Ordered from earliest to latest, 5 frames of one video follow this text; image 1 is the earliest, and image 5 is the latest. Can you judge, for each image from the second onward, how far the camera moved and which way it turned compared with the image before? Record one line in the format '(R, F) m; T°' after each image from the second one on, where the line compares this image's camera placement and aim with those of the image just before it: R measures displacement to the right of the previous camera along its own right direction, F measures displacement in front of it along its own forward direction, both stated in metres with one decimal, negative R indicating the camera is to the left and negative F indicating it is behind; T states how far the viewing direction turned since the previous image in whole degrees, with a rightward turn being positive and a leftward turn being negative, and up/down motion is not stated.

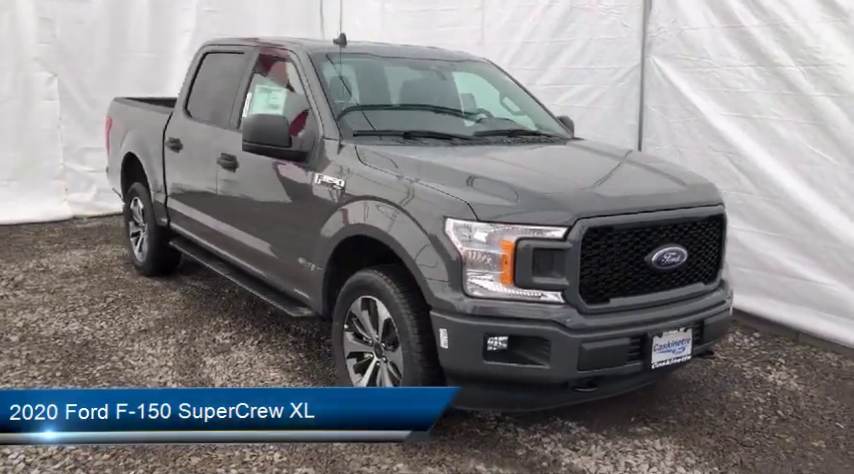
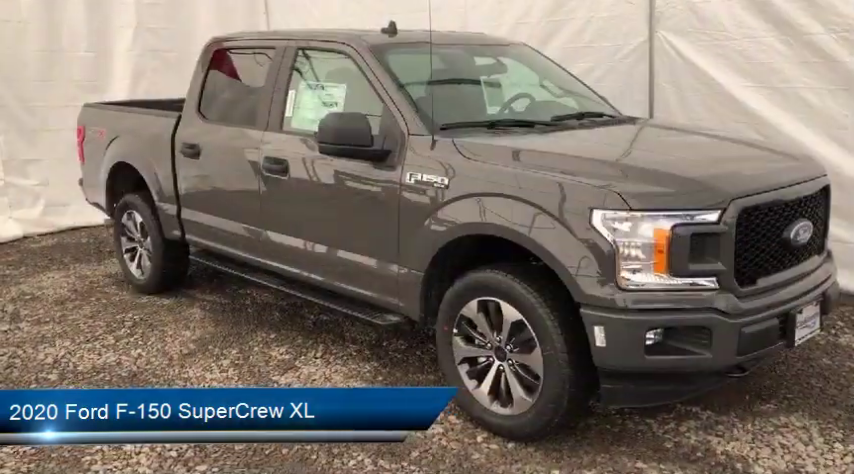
(-0.9, +0.2) m; +7°
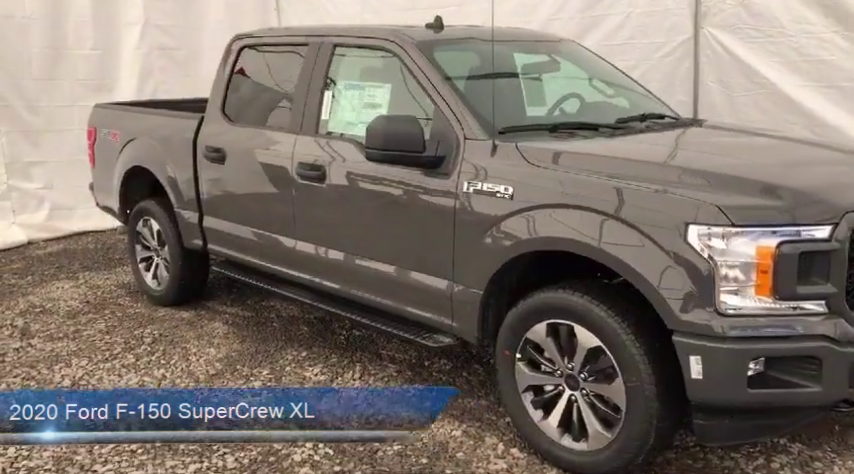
(-0.3, +0.3) m; 0°
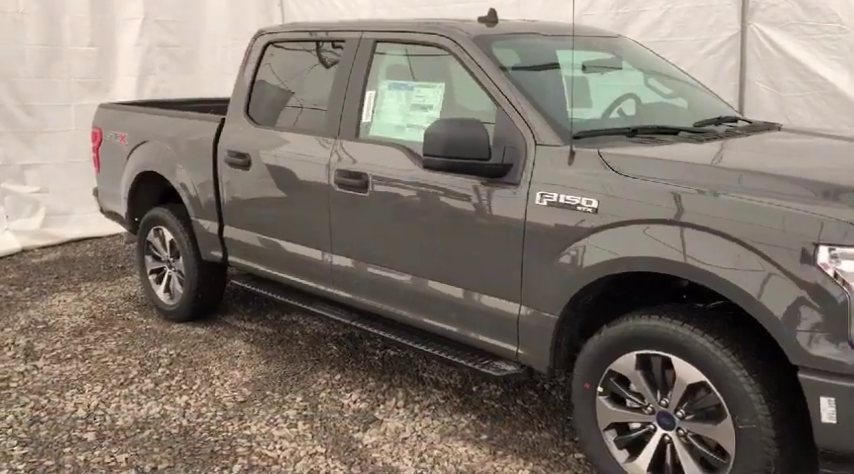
(-0.3, +0.4) m; +1°
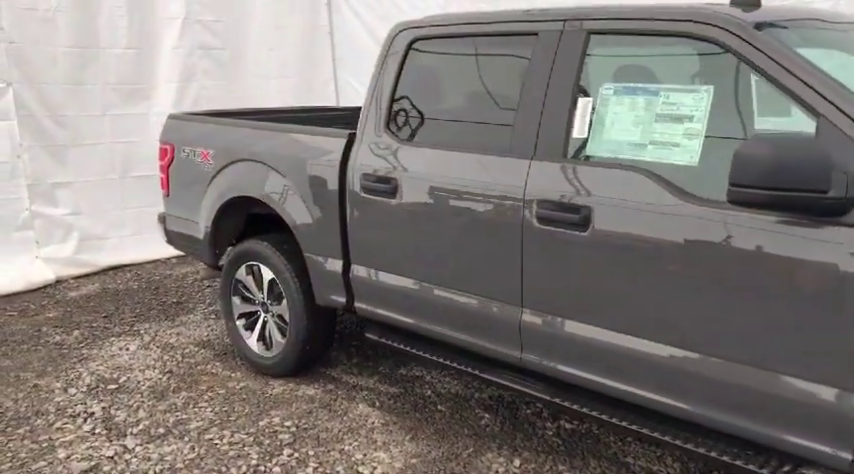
(-0.9, +0.9) m; +1°
